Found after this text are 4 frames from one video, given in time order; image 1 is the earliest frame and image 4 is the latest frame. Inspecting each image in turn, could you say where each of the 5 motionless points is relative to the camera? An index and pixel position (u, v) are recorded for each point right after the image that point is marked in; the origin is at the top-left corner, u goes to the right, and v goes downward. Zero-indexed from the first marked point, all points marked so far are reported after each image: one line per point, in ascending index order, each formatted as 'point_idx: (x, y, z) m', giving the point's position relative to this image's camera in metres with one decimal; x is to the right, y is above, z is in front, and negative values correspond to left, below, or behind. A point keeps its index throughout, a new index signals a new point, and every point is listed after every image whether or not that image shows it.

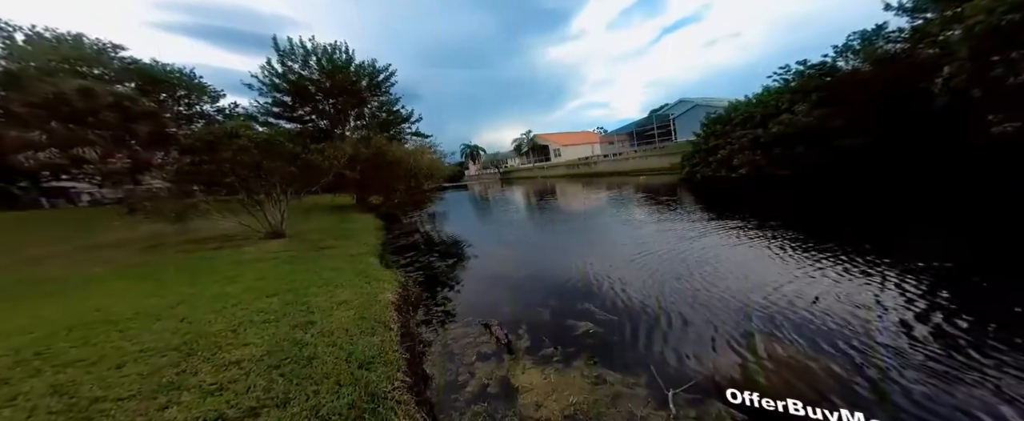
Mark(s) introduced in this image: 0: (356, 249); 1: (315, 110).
0: (-4.1, -1.0, +8.4) m
1: (-11.9, +6.2, +19.7) m
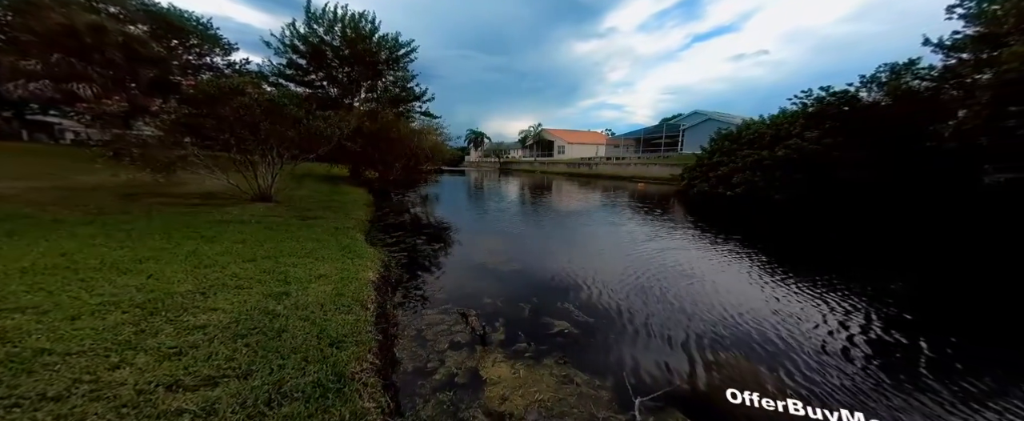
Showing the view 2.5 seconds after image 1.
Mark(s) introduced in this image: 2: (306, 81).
0: (-4.3, -0.3, +8.2) m
1: (-11.4, +8.1, +19.3) m
2: (-12.6, +7.8, +19.3) m
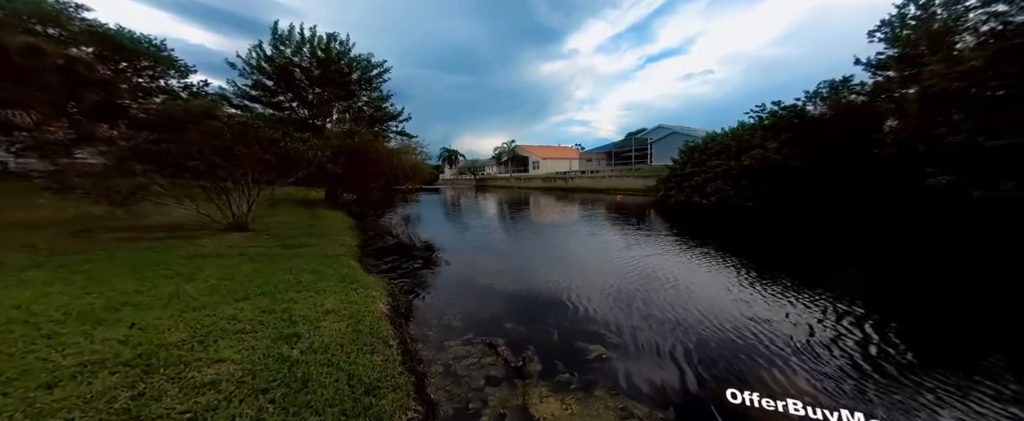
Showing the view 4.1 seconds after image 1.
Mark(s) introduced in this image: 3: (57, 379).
0: (-4.3, -1.0, +7.7) m
1: (-12.6, +6.6, +18.6) m
2: (-13.8, +6.3, +18.5) m
3: (-3.2, -1.2, +2.3) m
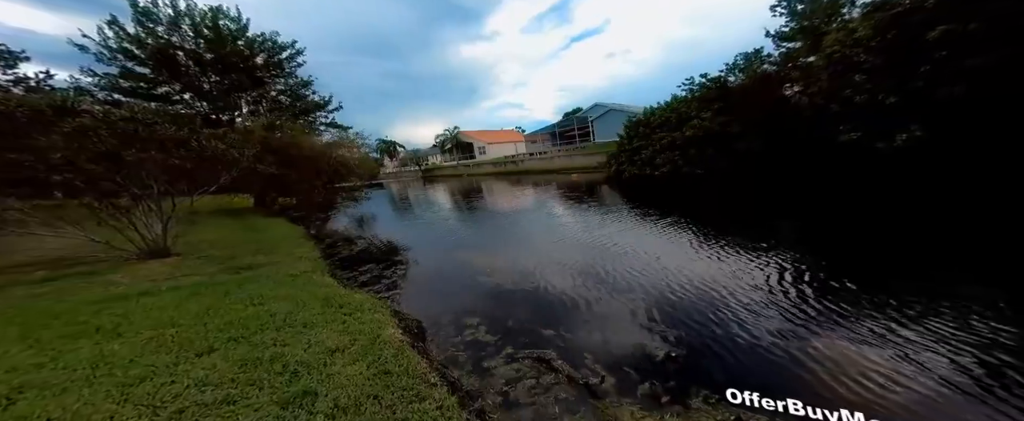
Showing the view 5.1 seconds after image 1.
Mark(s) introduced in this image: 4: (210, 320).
0: (-4.4, -1.2, +6.5) m
1: (-15.0, +5.9, +15.5) m
2: (-16.2, +5.5, +15.3) m
3: (-2.4, -1.5, +1.3) m
4: (-3.8, -1.3, +4.0) m
